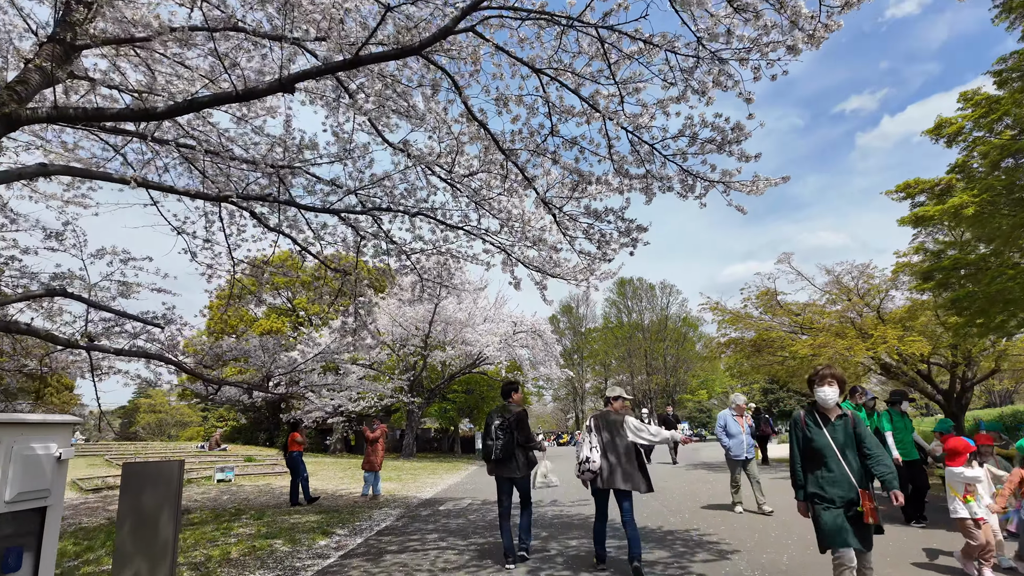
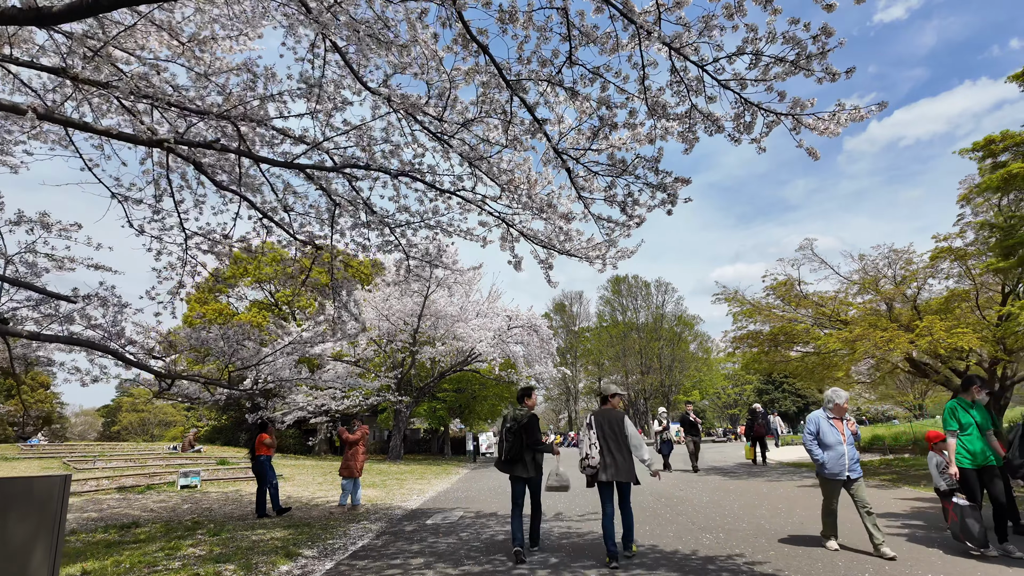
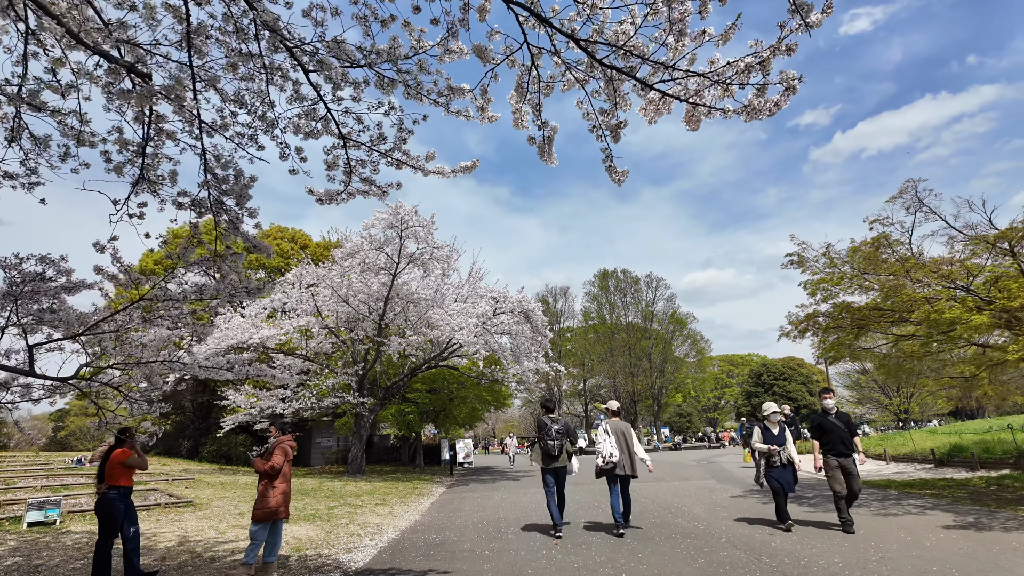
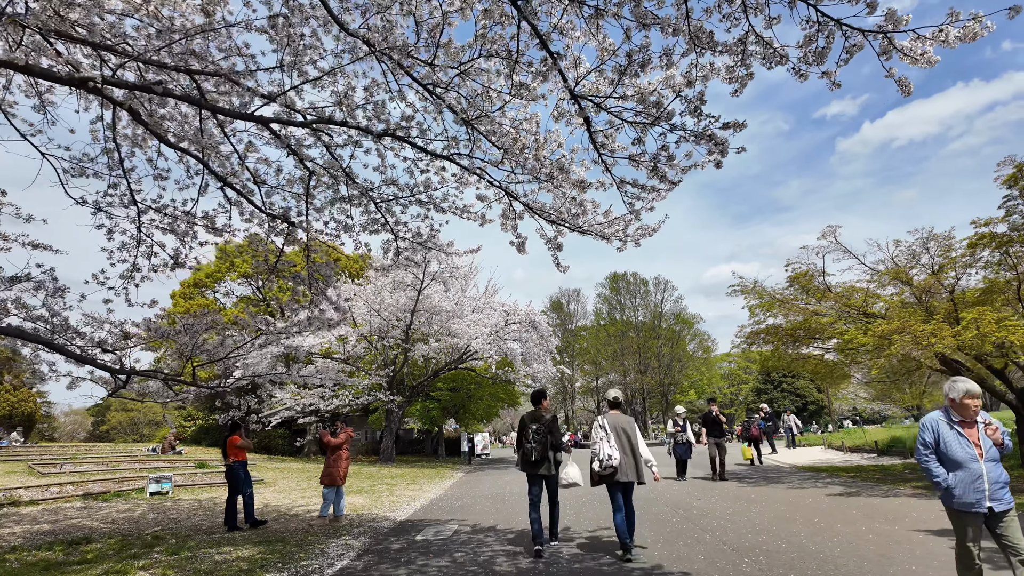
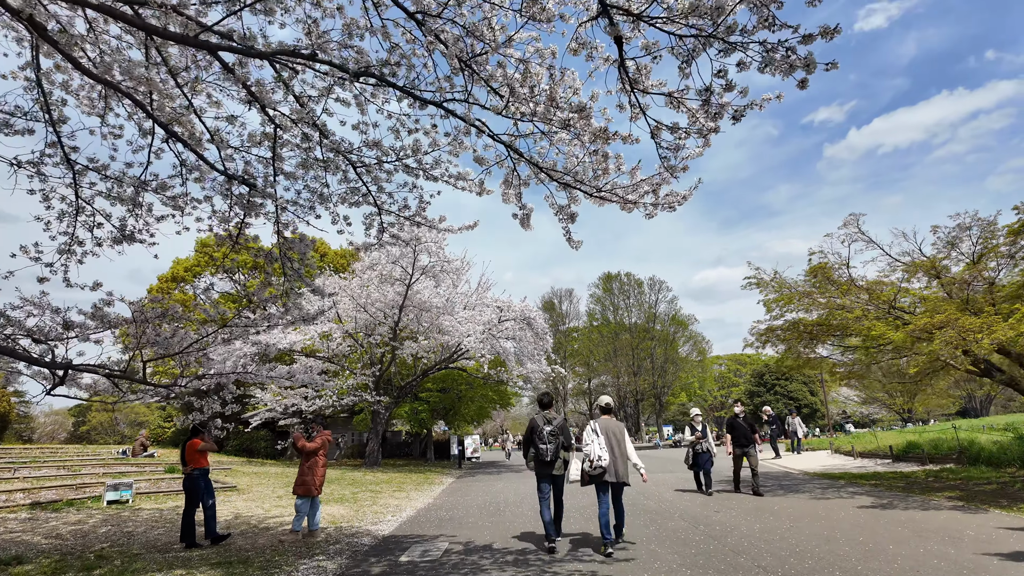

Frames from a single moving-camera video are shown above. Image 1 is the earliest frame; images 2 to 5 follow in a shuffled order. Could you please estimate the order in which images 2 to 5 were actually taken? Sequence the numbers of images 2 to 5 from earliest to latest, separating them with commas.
2, 4, 5, 3
